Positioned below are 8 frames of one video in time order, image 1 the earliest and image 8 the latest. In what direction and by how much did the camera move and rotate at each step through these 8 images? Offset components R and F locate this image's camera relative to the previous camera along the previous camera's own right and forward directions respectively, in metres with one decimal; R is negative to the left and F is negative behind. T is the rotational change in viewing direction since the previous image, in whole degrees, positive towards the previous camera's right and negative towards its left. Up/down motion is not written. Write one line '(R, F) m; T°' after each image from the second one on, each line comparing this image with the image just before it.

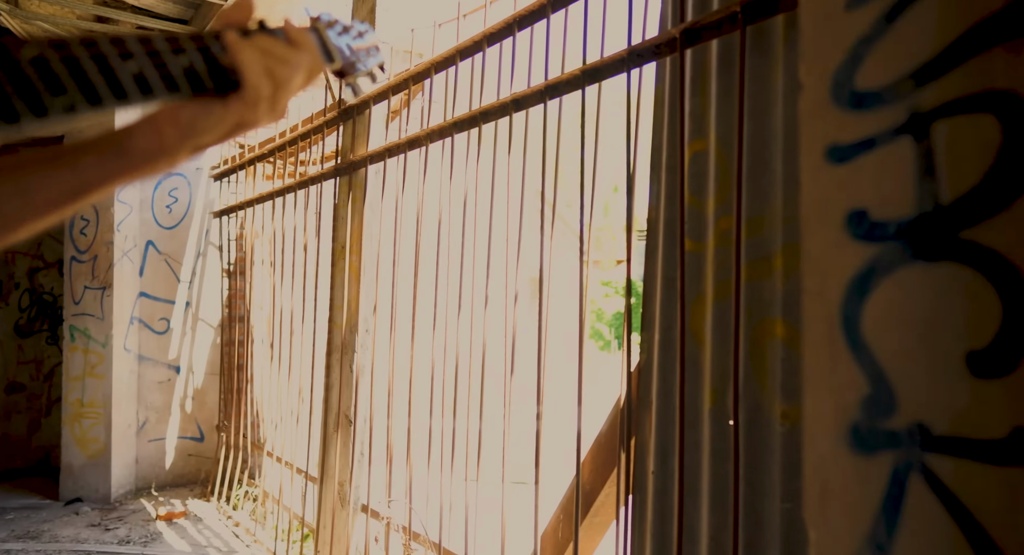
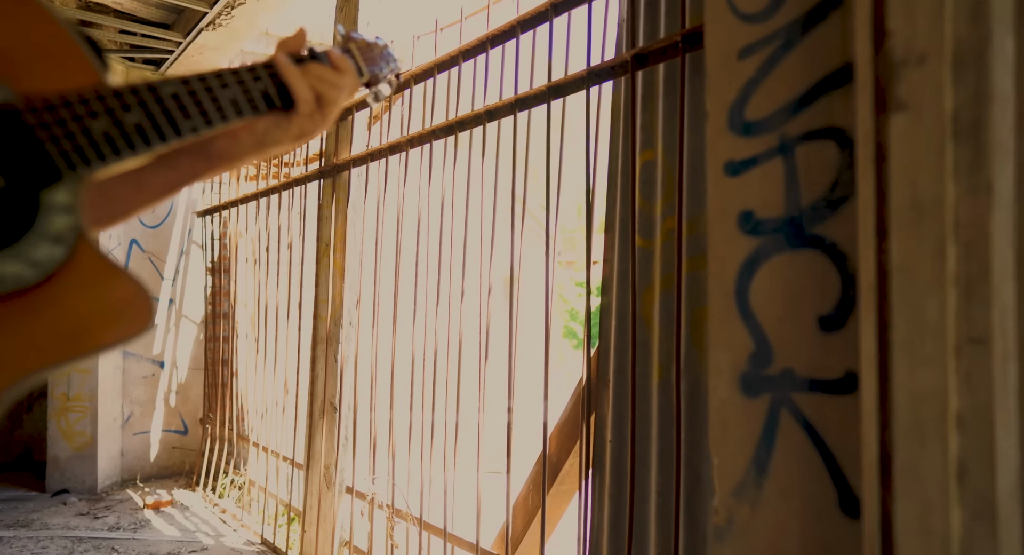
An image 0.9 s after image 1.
(0.0, -0.3) m; +2°
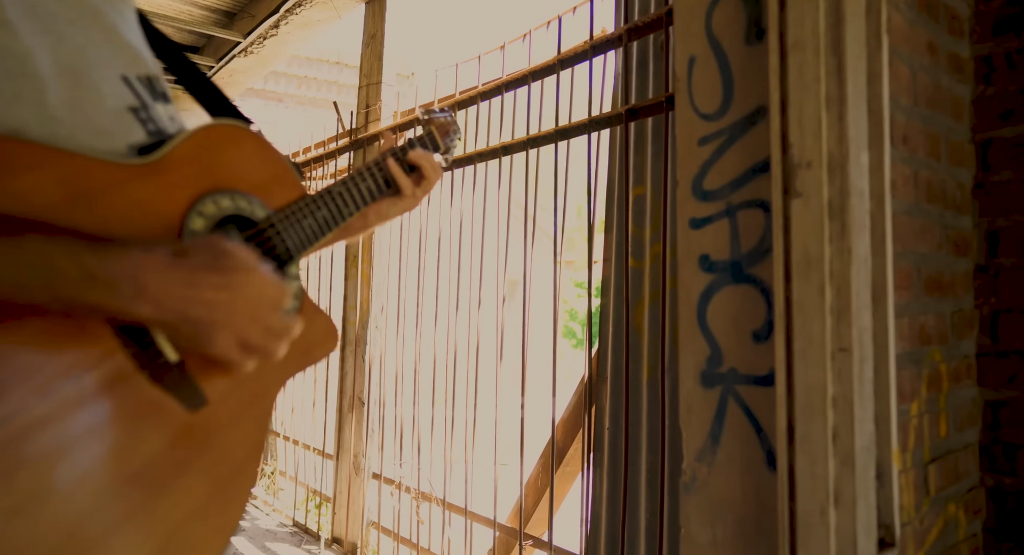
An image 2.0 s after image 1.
(-0.1, -0.4) m; 0°
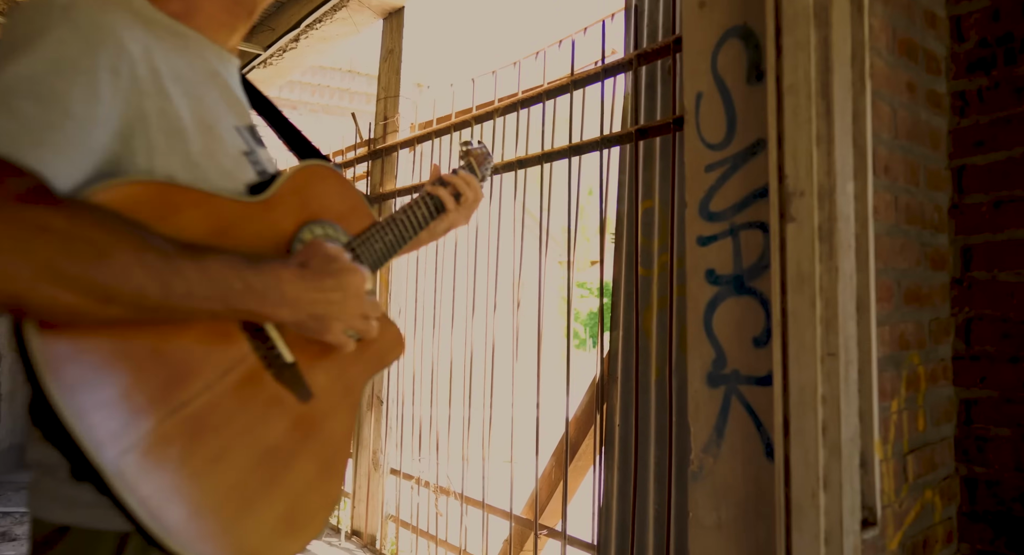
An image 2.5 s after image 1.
(-0.1, -0.2) m; 0°
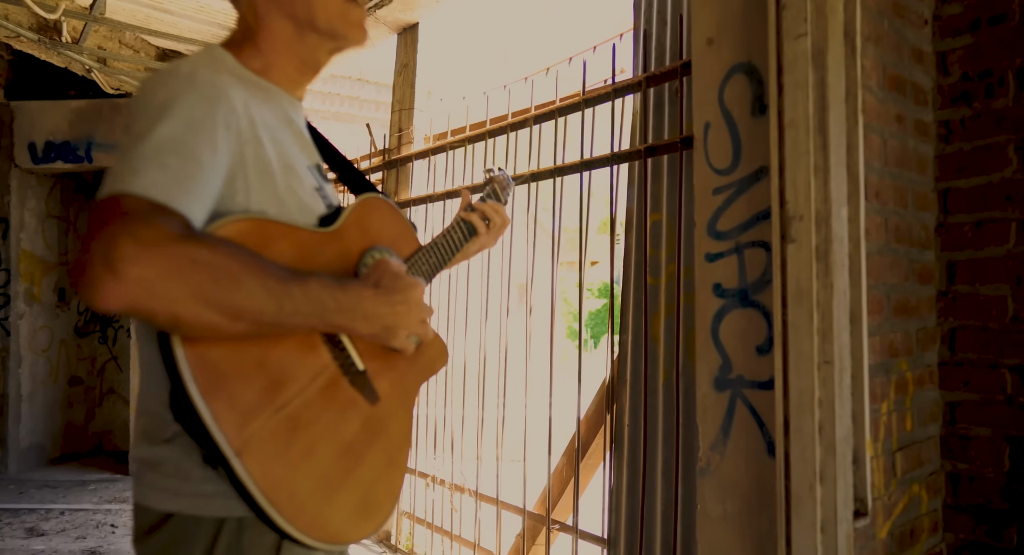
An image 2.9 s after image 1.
(-0.1, -0.2) m; 0°
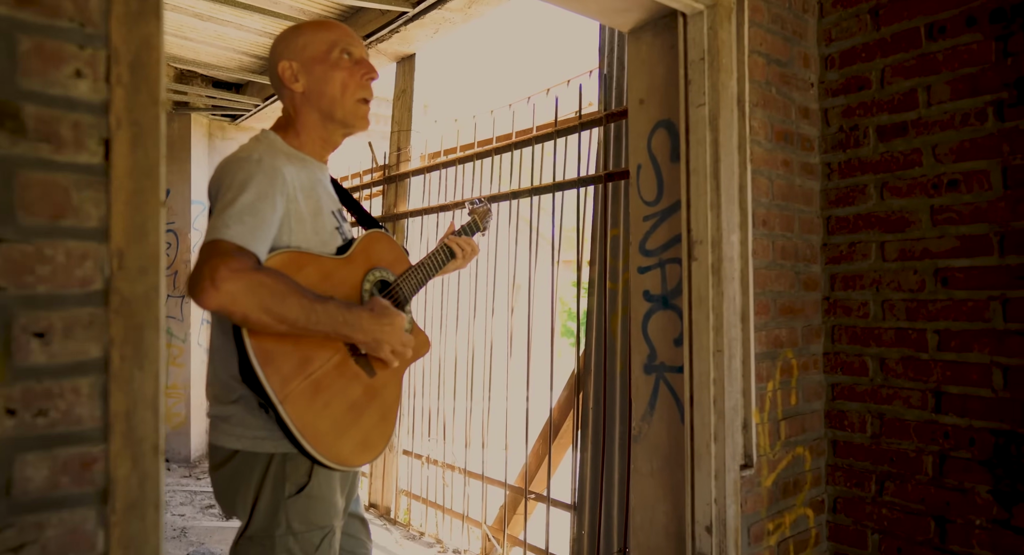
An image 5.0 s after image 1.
(+0.1, -0.5) m; 0°
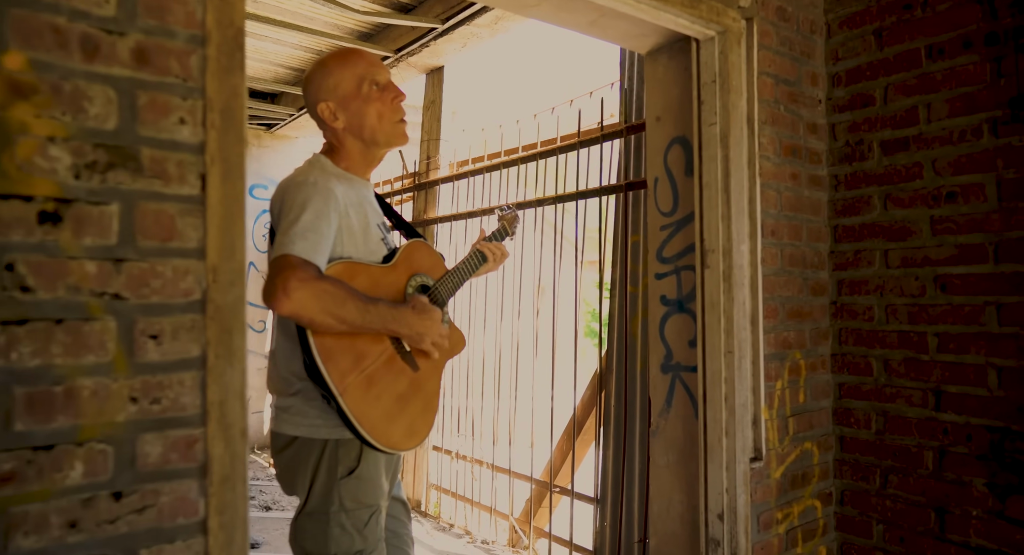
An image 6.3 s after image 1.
(0.0, -0.2) m; -2°
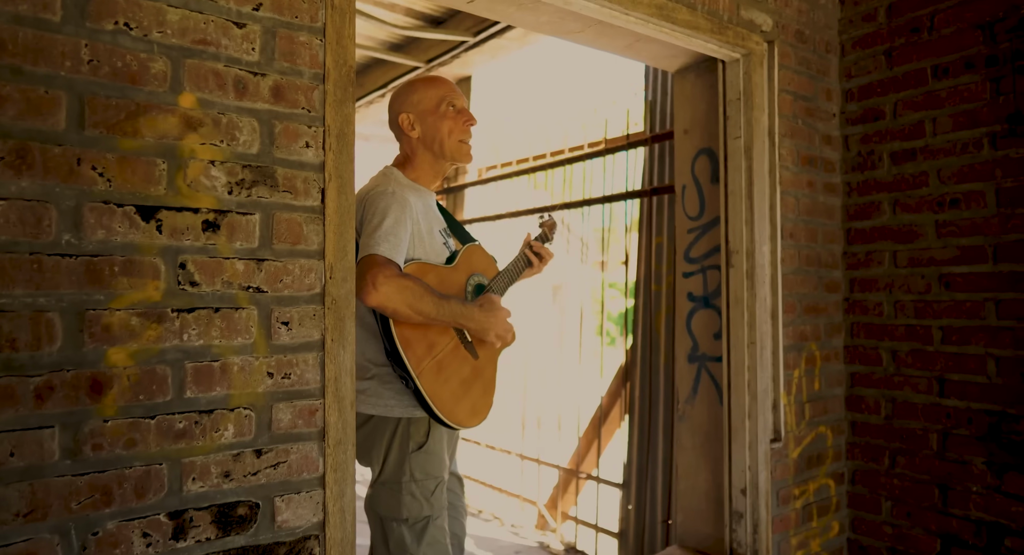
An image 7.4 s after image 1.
(-0.1, -0.2) m; -1°
